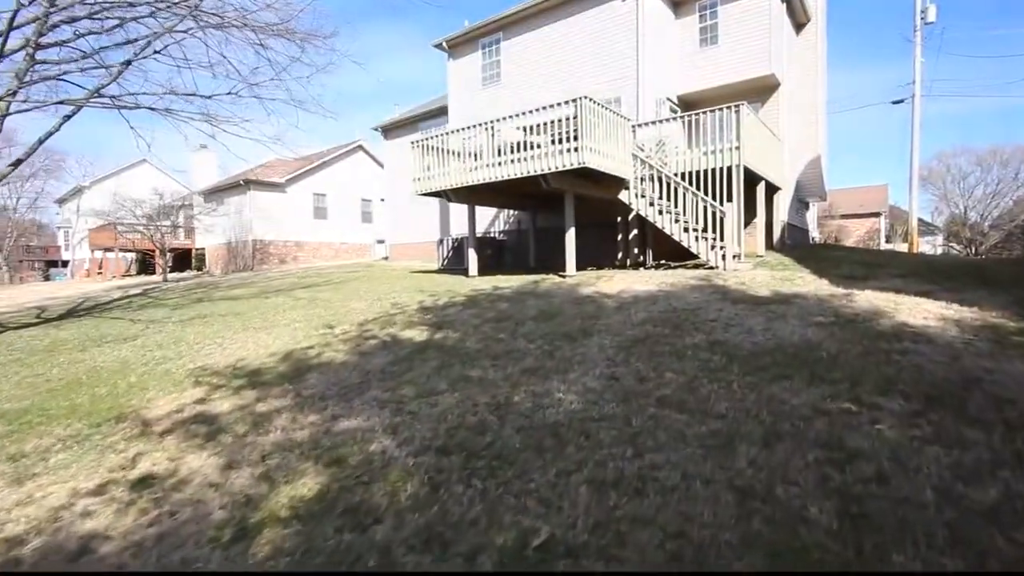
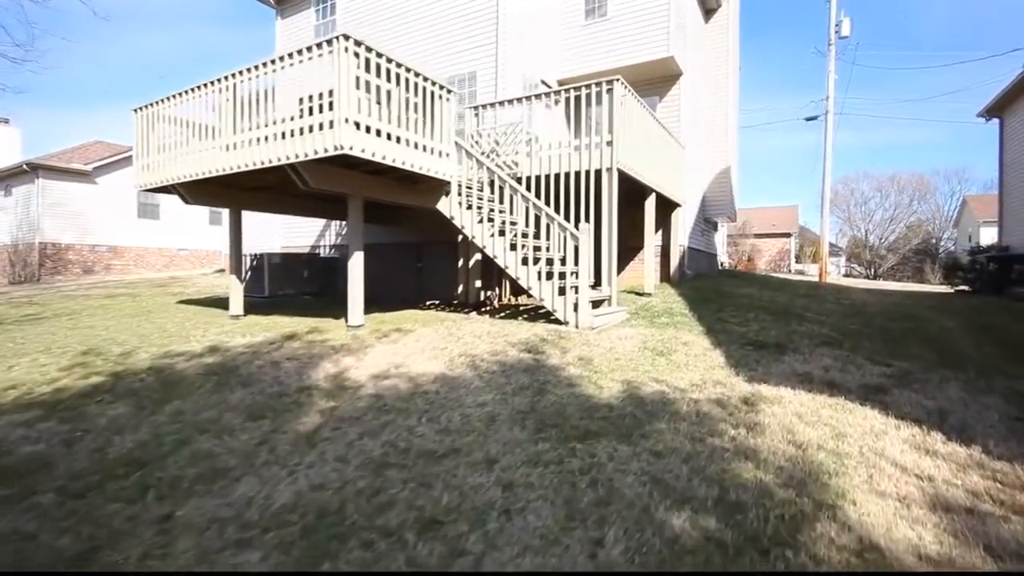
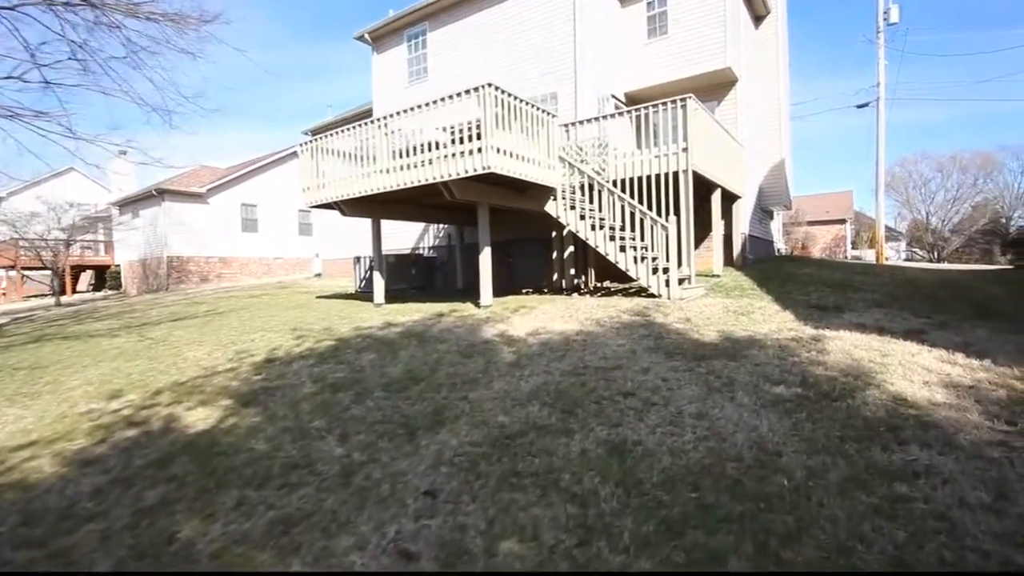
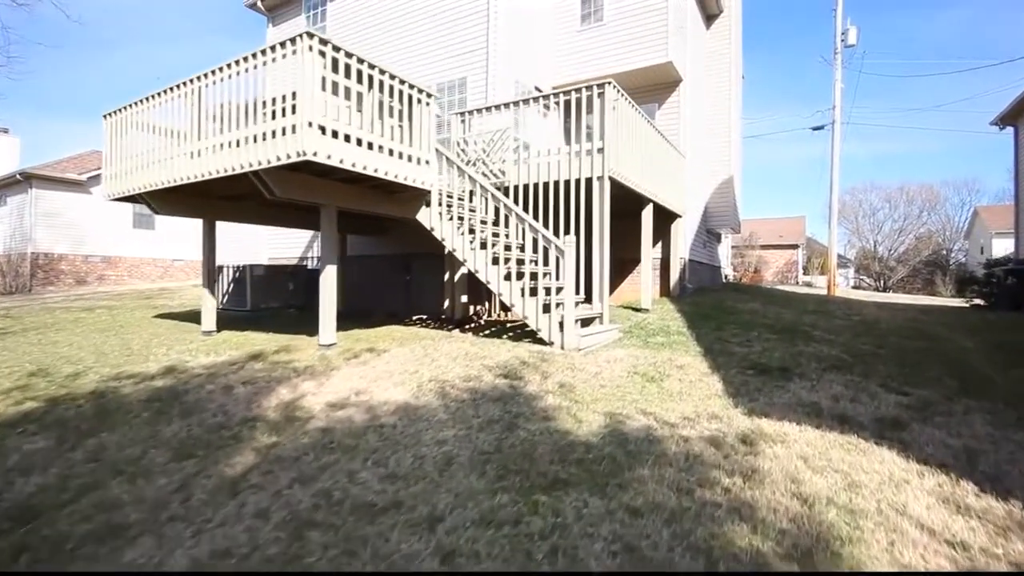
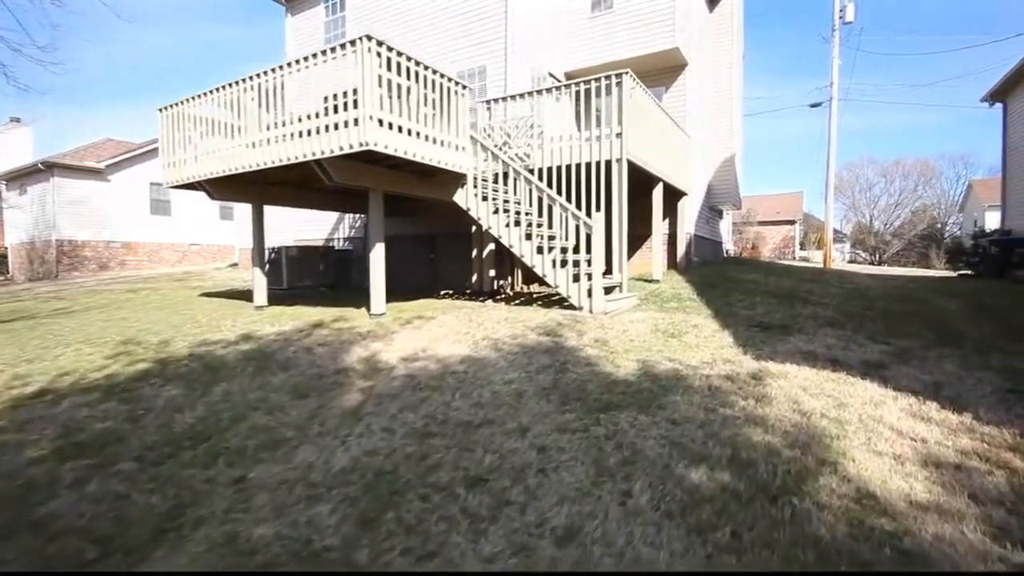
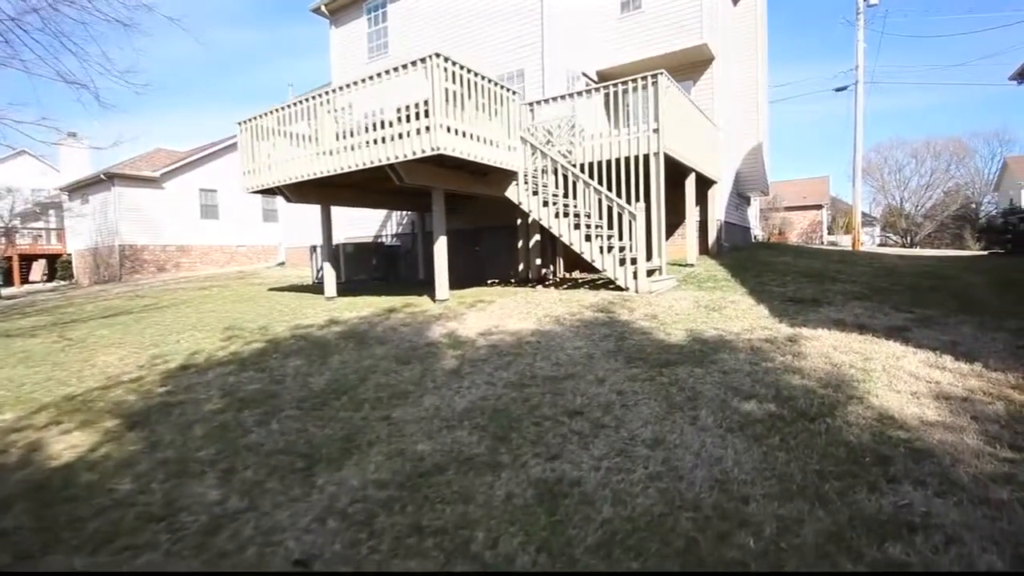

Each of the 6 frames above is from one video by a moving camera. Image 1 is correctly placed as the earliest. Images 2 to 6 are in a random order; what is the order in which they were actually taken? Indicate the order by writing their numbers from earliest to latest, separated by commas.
3, 6, 5, 2, 4
